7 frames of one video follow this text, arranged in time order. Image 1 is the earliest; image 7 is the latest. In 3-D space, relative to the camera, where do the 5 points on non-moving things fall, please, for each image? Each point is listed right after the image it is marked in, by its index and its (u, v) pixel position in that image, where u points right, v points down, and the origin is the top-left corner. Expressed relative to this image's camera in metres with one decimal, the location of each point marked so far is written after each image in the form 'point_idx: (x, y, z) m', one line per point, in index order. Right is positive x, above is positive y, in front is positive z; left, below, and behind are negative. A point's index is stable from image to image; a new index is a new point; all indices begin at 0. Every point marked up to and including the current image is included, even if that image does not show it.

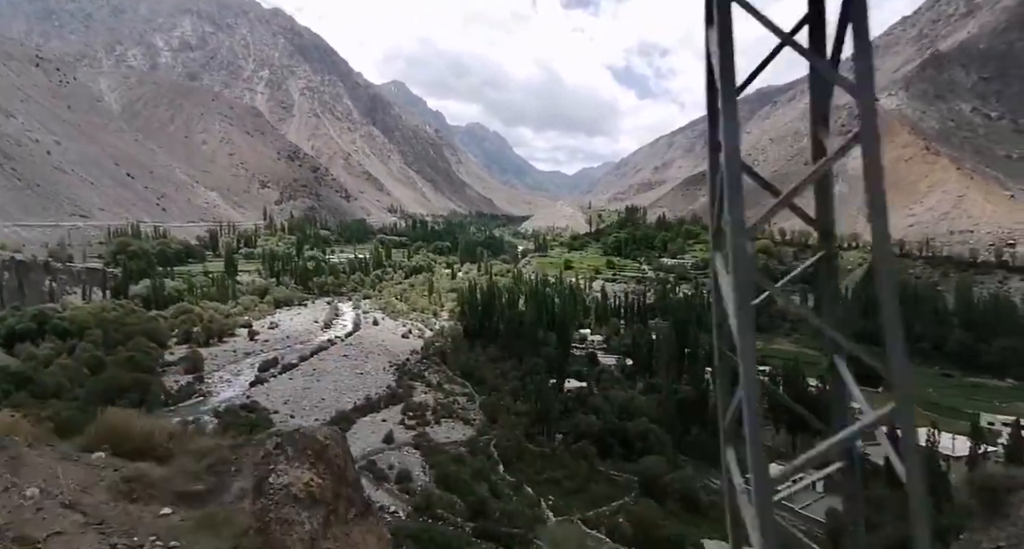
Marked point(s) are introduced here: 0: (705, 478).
0: (+6.7, -7.0, +16.9) m
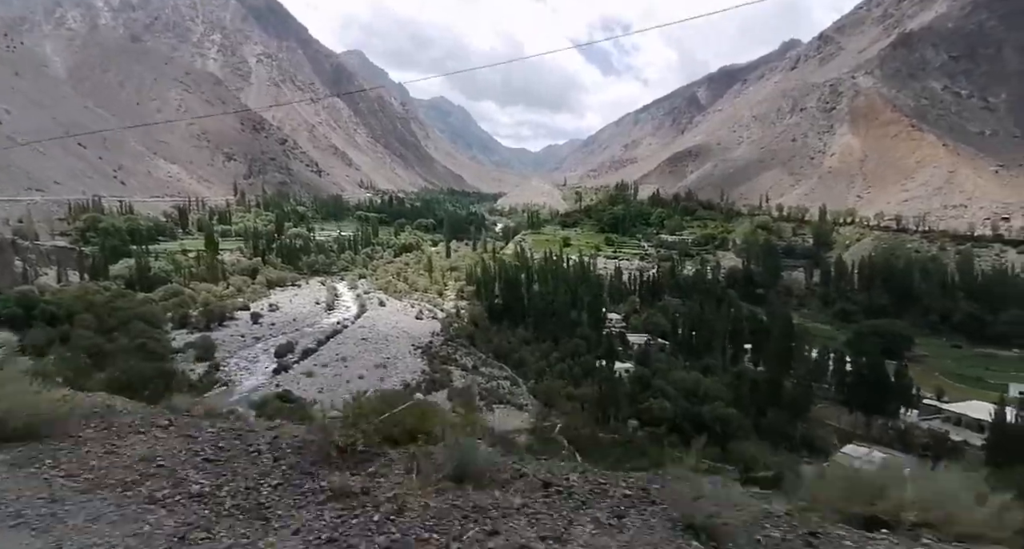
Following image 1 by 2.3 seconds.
0: (+9.4, -6.2, +16.3) m
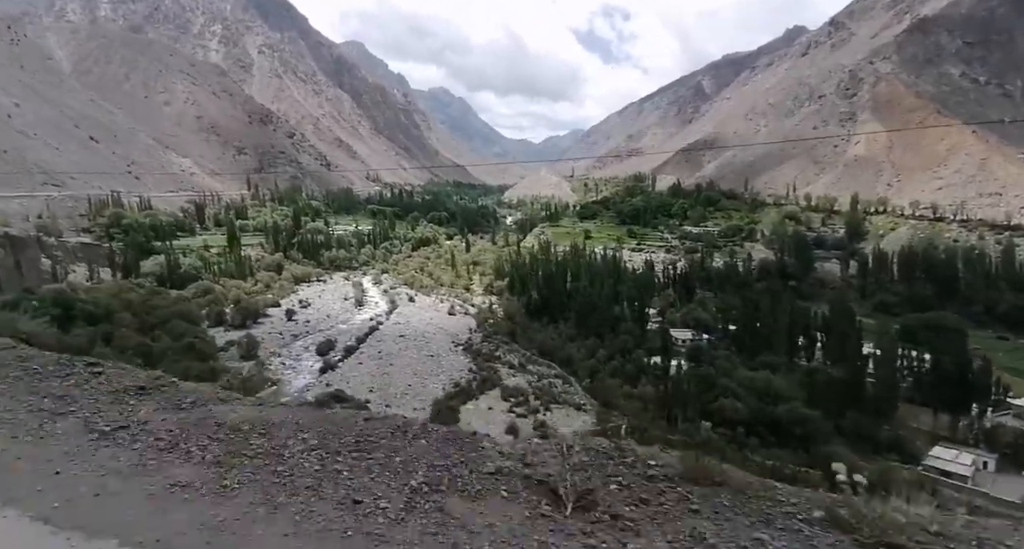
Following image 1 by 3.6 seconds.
0: (+11.8, -6.1, +15.7) m
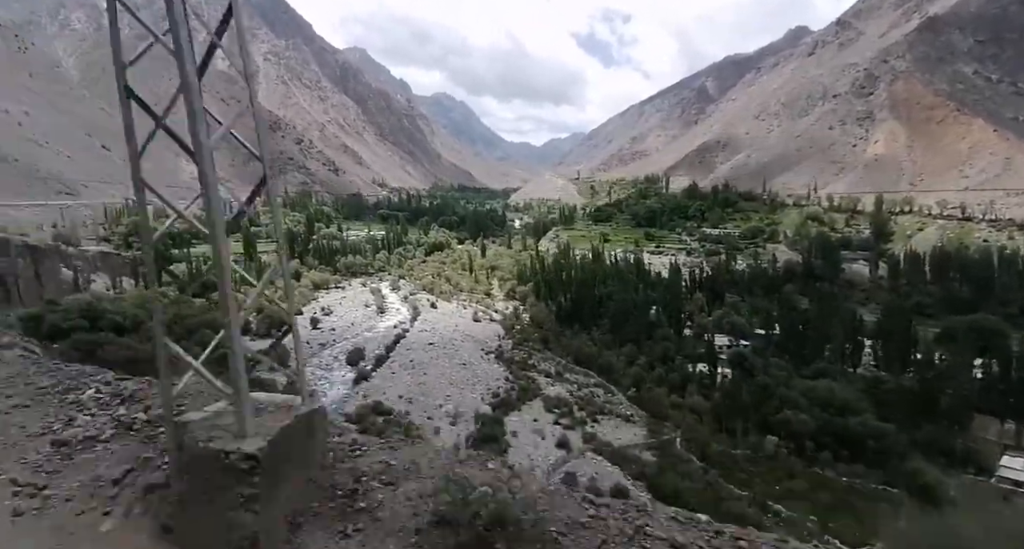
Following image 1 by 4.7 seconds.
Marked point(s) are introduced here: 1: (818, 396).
0: (+13.5, -6.2, +14.9) m
1: (+11.1, -4.4, +18.1) m
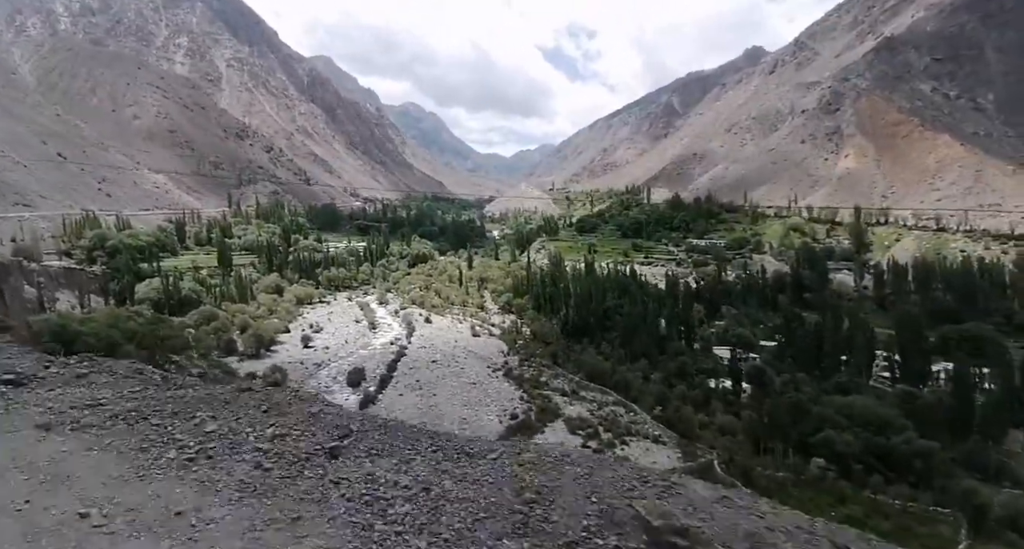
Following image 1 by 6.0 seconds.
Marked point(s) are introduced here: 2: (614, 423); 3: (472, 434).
0: (+14.7, -6.6, +14.6) m
1: (+12.1, -4.9, +17.7) m
2: (+4.1, -5.9, +19.8) m
3: (-1.5, -6.1, +18.5) m
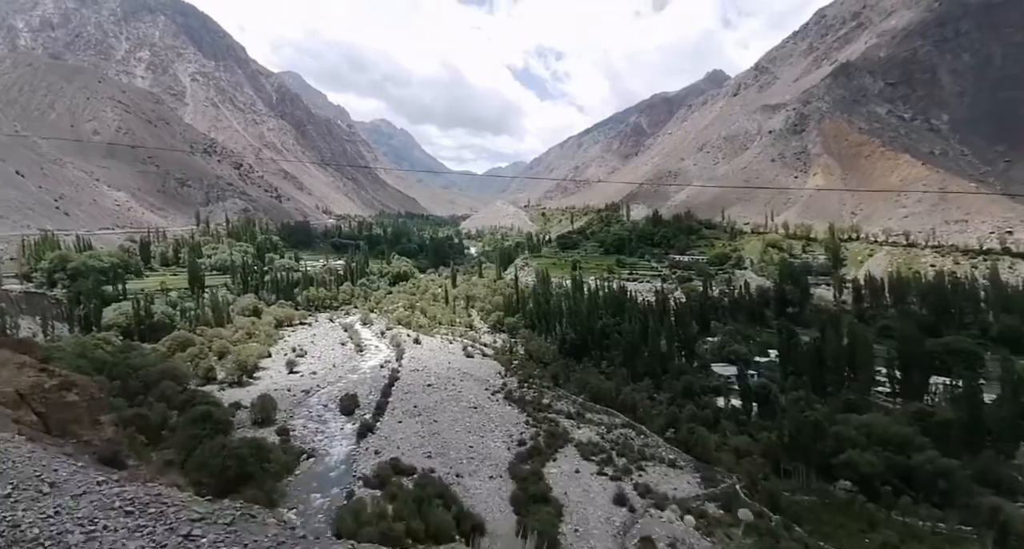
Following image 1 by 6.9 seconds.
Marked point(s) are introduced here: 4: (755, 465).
0: (+15.3, -7.0, +14.5) m
1: (+12.6, -5.5, +17.5) m
2: (+4.5, -6.7, +19.1) m
3: (-1.0, -6.8, +17.5) m
4: (+8.5, -6.5, +17.2) m
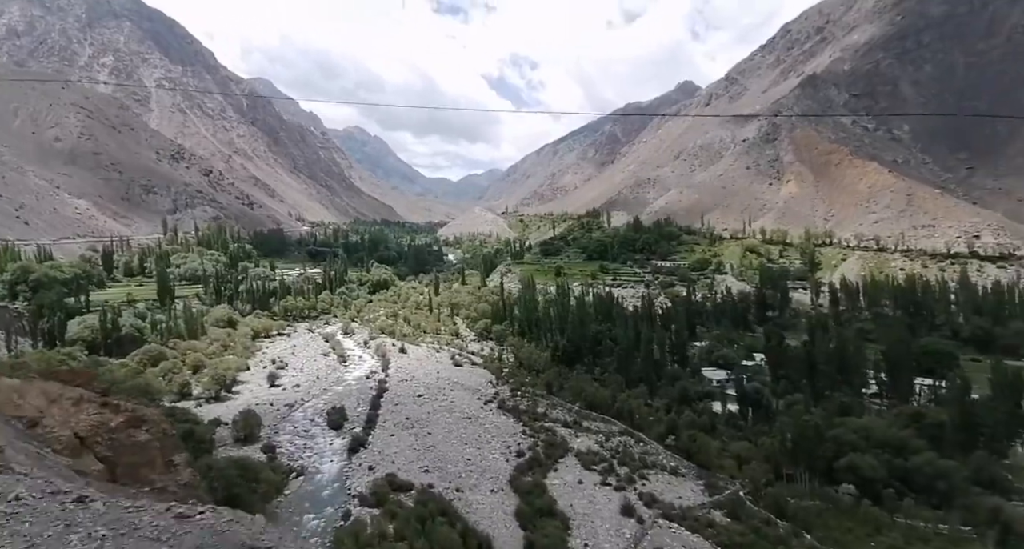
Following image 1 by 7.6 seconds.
0: (+15.5, -7.1, +14.7) m
1: (+12.6, -5.6, +17.6) m
2: (+4.4, -6.9, +18.8) m
3: (-1.0, -7.1, +16.9) m
4: (+8.5, -6.7, +17.0) m
